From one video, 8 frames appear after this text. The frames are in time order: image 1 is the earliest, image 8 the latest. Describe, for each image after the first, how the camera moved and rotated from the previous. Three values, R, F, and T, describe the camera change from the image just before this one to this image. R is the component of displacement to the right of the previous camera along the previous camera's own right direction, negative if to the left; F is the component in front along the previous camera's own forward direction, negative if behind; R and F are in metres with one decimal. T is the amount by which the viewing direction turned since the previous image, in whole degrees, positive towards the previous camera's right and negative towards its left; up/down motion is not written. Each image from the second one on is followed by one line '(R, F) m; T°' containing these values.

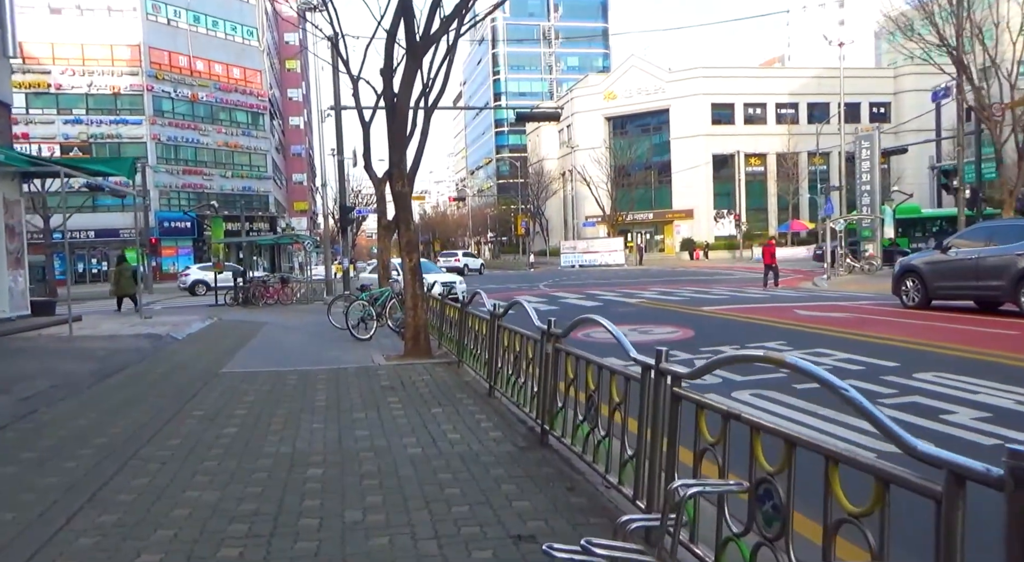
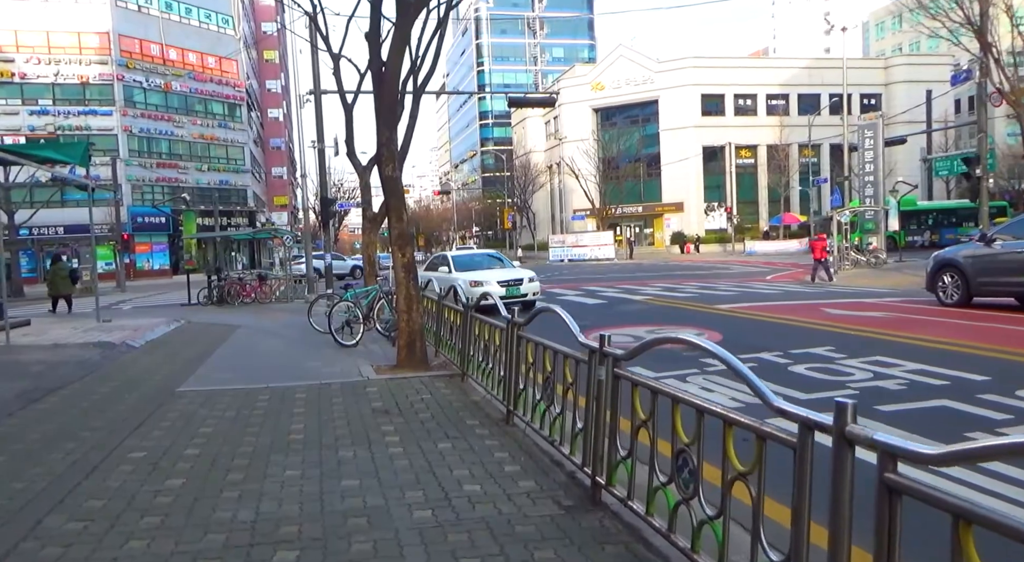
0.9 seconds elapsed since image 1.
(-0.4, +1.6) m; +1°
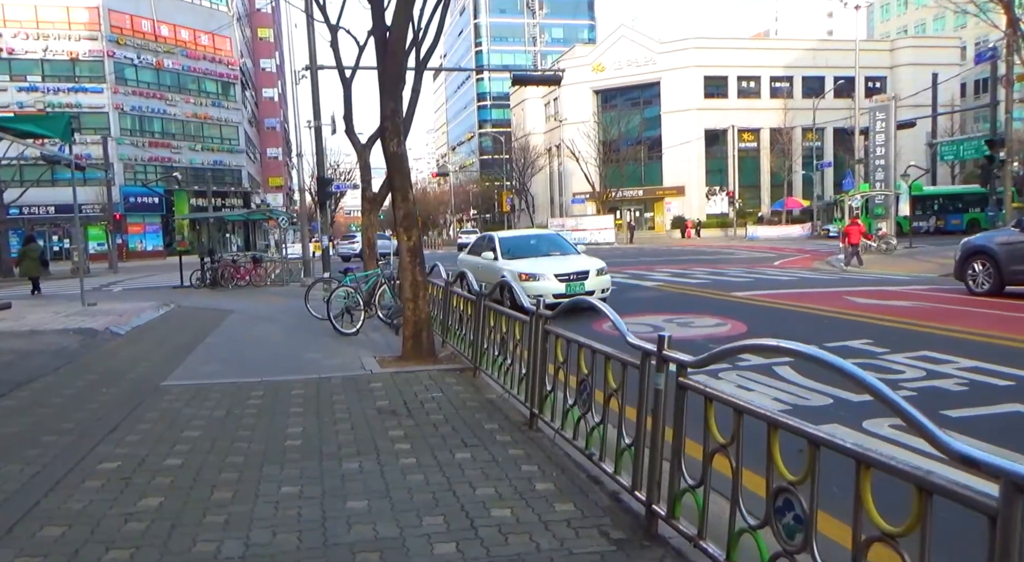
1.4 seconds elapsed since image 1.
(-0.2, +0.8) m; 0°
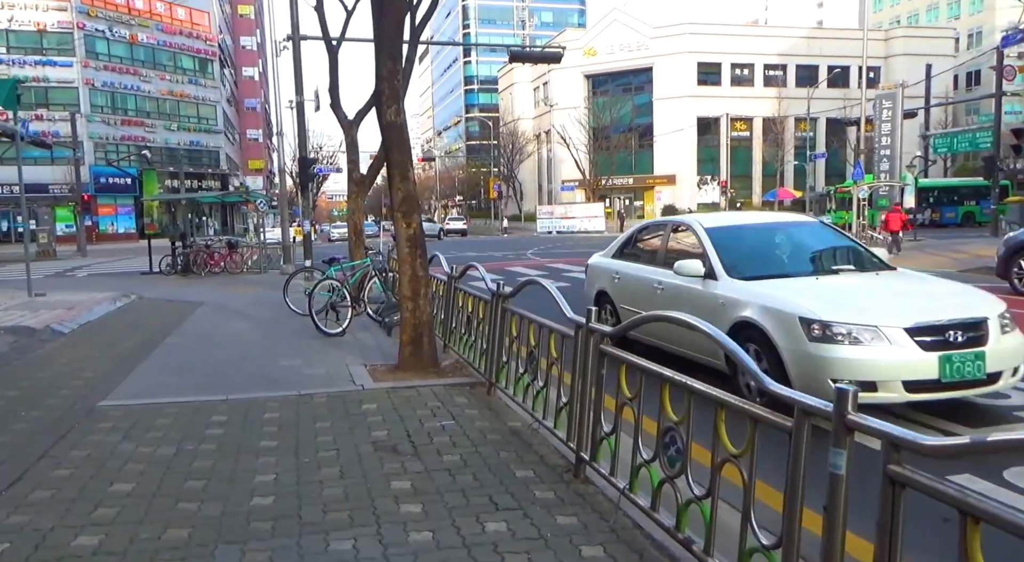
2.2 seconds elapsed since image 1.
(-0.4, +1.5) m; +1°
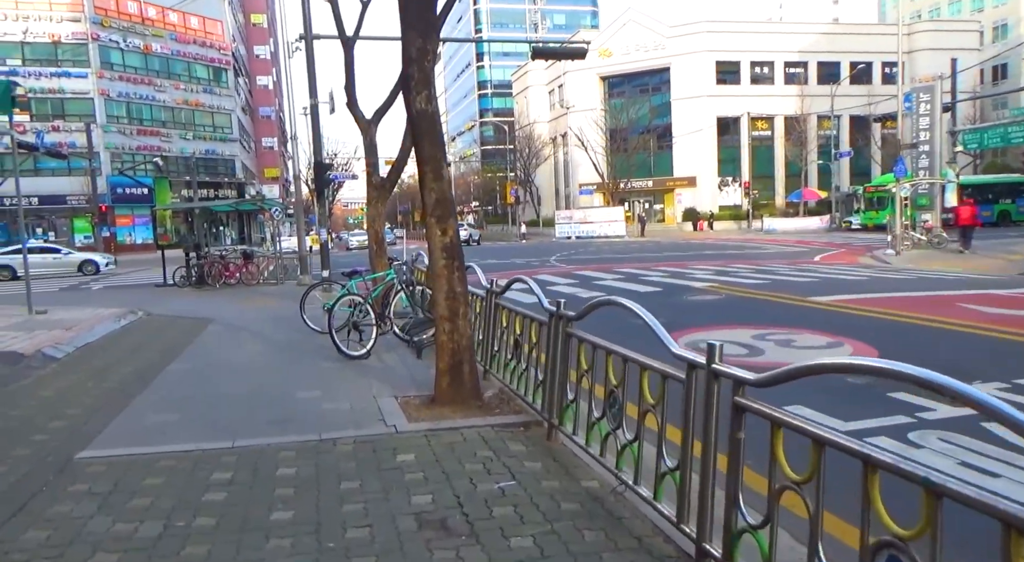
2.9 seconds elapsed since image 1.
(-0.4, +1.2) m; -1°
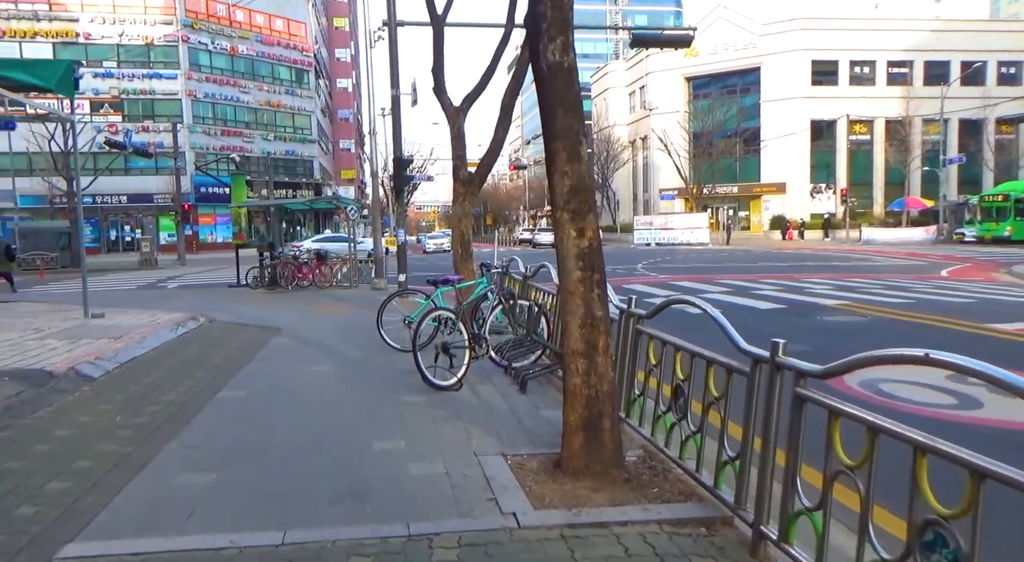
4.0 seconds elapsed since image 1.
(-0.6, +1.8) m; -6°
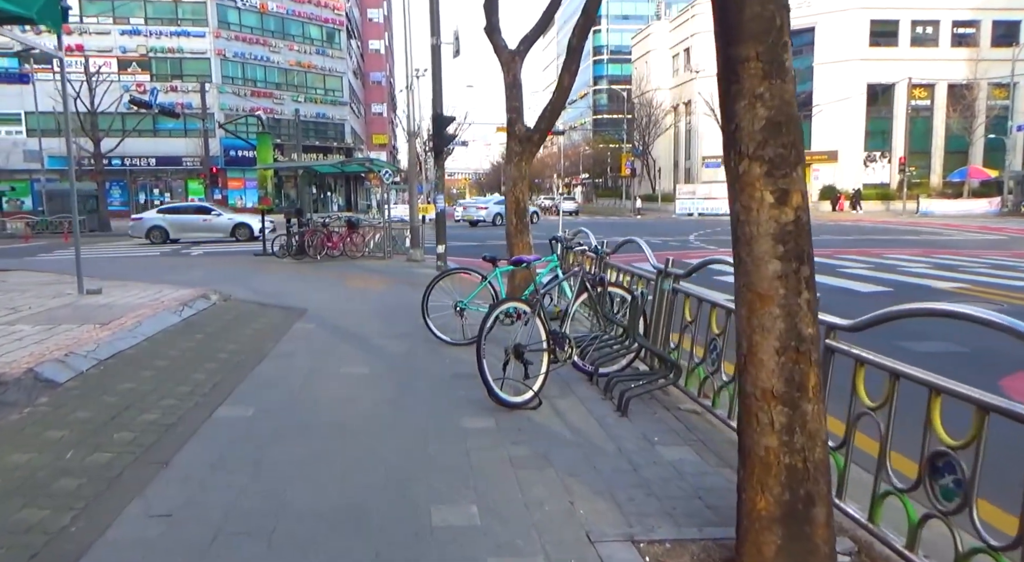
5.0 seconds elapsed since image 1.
(-0.5, +1.8) m; -2°
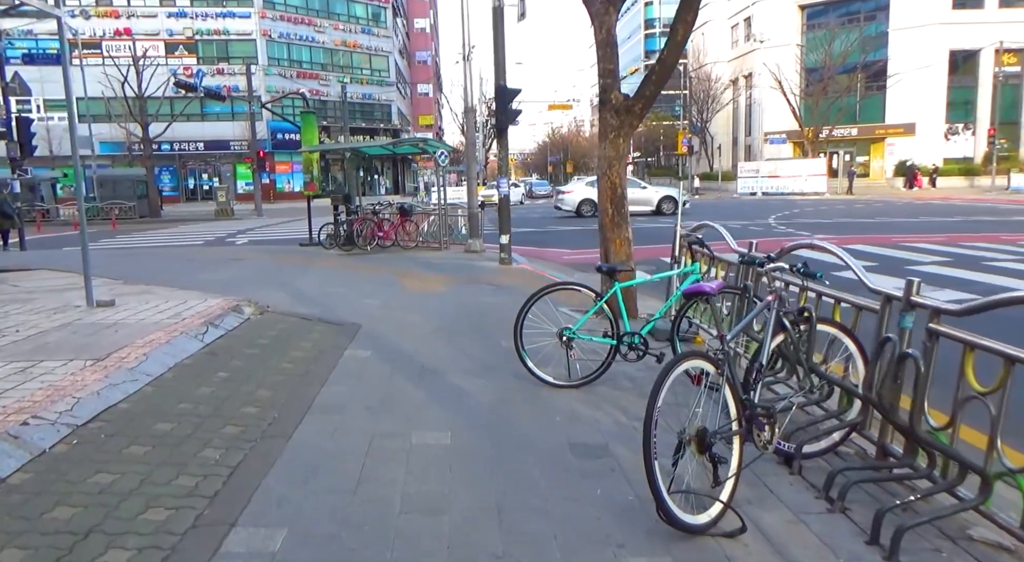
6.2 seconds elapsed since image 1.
(-0.6, +2.0) m; -4°
